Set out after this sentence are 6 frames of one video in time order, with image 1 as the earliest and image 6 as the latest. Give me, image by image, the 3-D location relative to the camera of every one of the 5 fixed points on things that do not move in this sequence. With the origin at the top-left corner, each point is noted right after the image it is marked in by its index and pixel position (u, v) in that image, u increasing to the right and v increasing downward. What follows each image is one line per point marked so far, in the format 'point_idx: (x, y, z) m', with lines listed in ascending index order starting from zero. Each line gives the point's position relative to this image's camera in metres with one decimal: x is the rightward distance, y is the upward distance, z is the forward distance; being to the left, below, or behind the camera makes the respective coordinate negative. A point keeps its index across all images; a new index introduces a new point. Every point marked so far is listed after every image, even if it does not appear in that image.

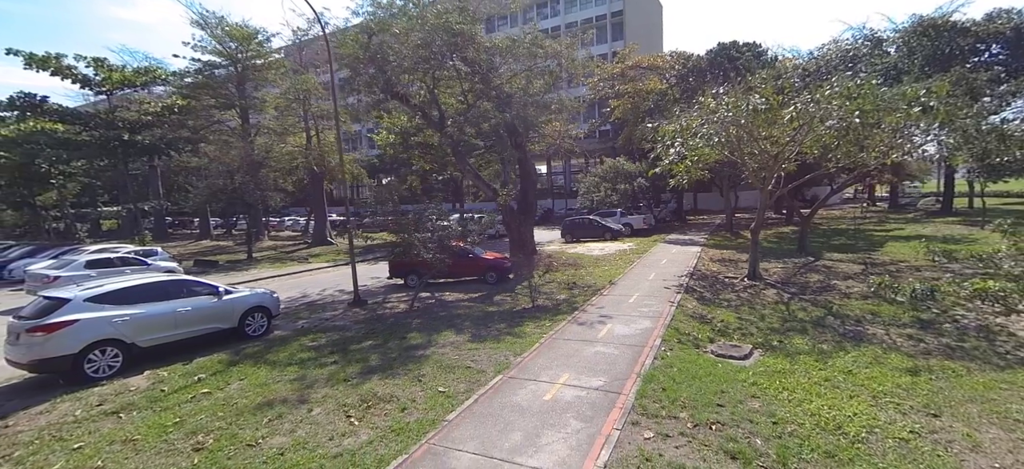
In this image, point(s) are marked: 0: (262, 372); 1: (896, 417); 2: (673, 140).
0: (-4.1, -2.2, +7.6) m
1: (+4.3, -2.0, +5.1) m
2: (+4.8, +2.8, +13.7) m
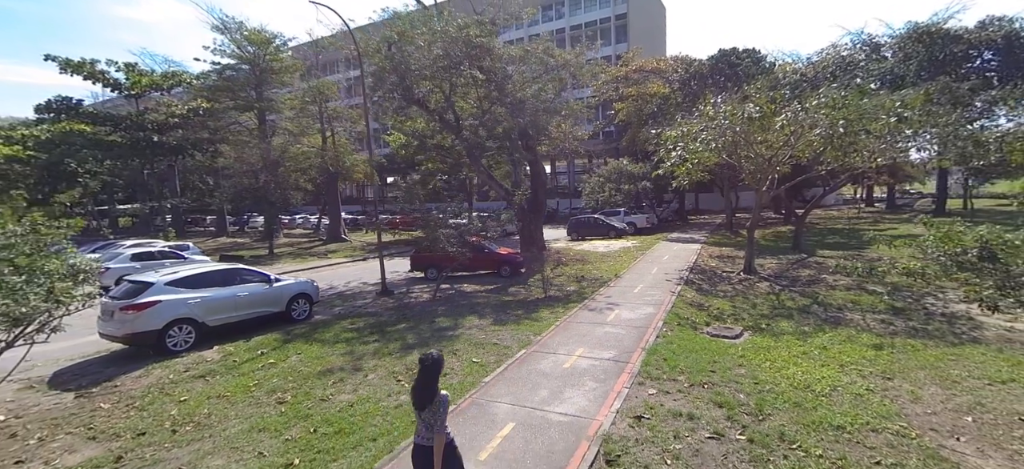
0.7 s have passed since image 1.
0: (-3.7, -2.1, +8.7) m
1: (+4.6, -1.9, +6.2) m
2: (+5.3, +2.9, +14.8) m
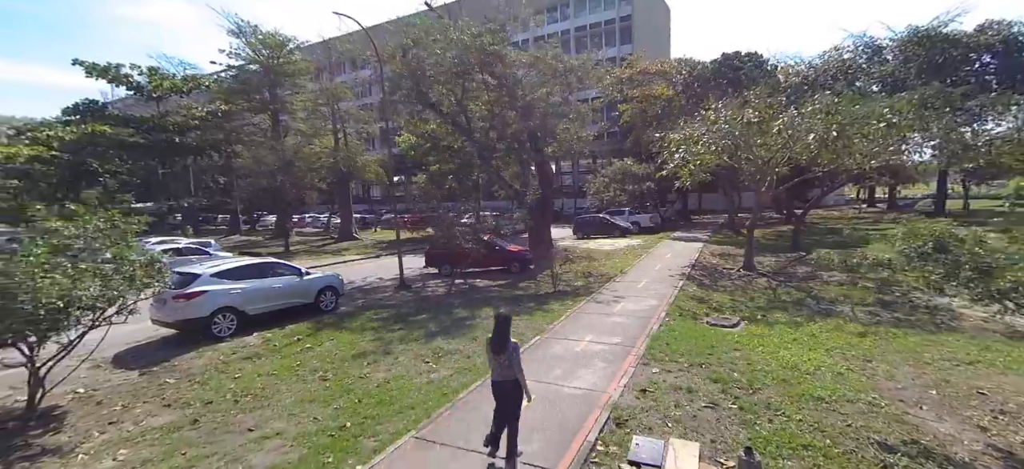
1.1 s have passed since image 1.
0: (-3.4, -2.1, +9.5) m
1: (+4.9, -1.9, +6.9) m
2: (+5.6, +2.9, +15.5) m
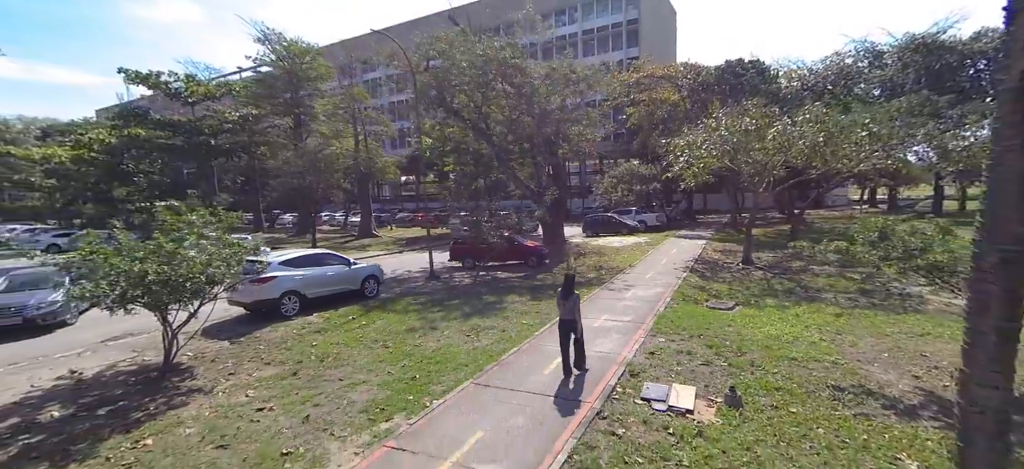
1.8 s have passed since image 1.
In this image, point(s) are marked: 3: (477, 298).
0: (-2.9, -1.9, +11.0) m
1: (+5.5, -1.8, +8.3) m
2: (+6.3, +3.1, +16.8) m
3: (-1.0, -1.7, +12.5) m
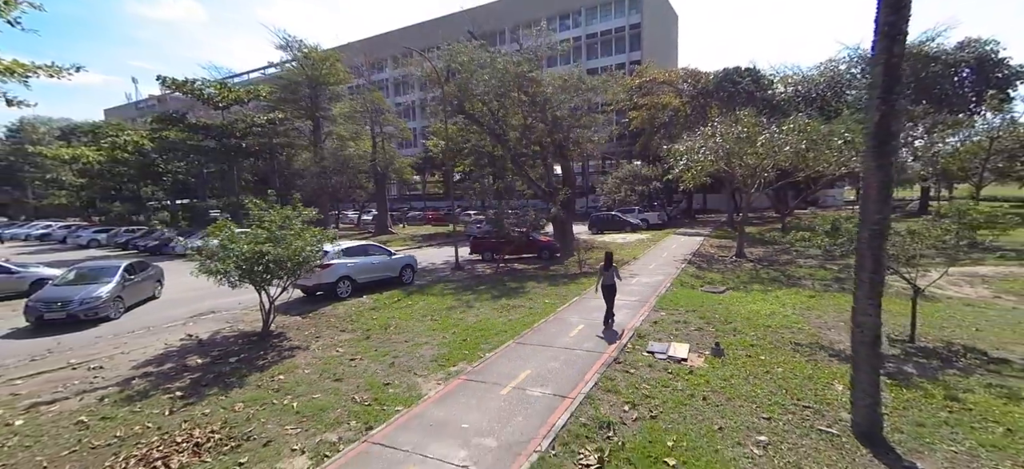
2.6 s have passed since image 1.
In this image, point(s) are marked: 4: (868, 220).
0: (-2.3, -1.7, +12.8) m
1: (+6.1, -1.6, +10.1) m
2: (+6.9, +3.2, +18.6) m
3: (-0.4, -1.6, +14.2) m
4: (+3.5, +0.1, +4.4) m
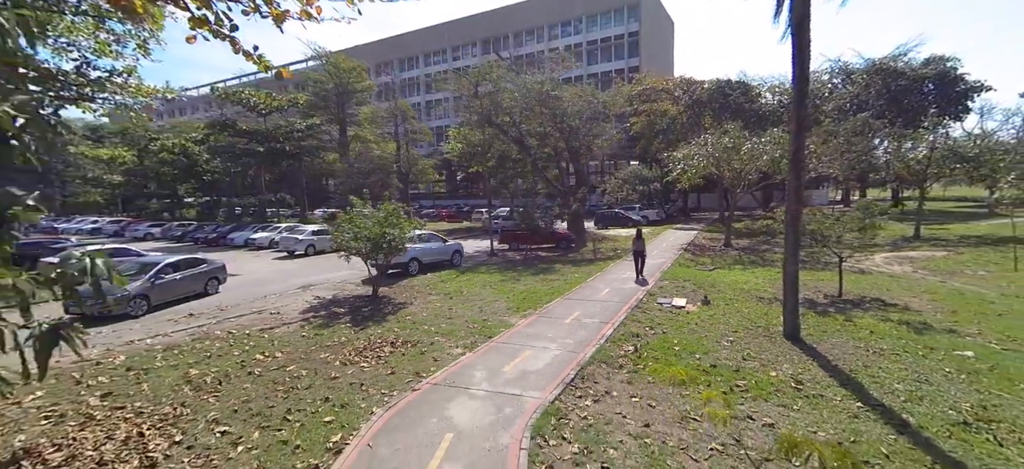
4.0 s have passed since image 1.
0: (-1.1, -1.4, +16.0) m
1: (+7.3, -1.3, +13.4) m
2: (+8.0, +3.5, +22.0) m
3: (+0.8, -1.2, +17.6) m
4: (+4.7, +0.4, +7.8) m
